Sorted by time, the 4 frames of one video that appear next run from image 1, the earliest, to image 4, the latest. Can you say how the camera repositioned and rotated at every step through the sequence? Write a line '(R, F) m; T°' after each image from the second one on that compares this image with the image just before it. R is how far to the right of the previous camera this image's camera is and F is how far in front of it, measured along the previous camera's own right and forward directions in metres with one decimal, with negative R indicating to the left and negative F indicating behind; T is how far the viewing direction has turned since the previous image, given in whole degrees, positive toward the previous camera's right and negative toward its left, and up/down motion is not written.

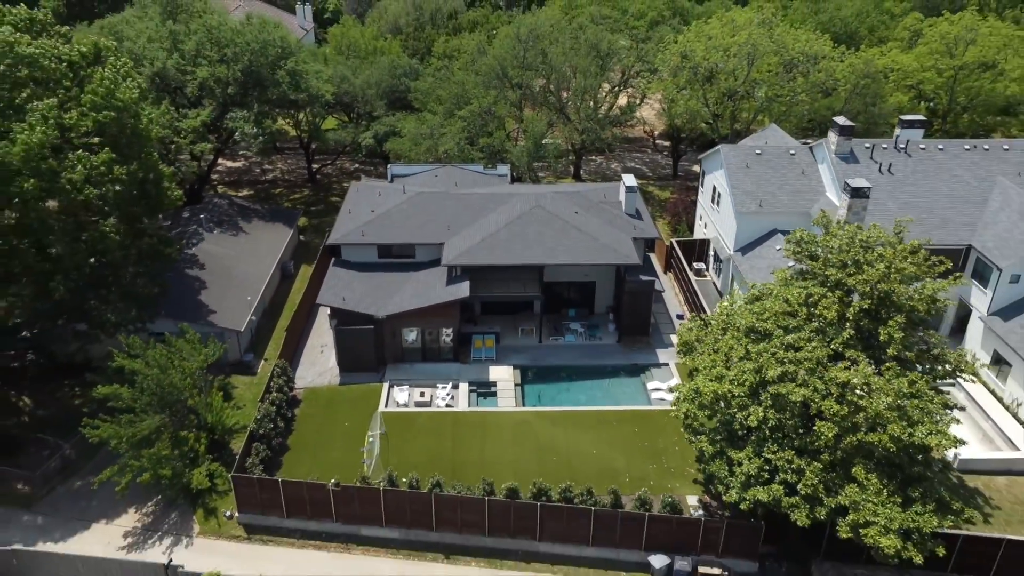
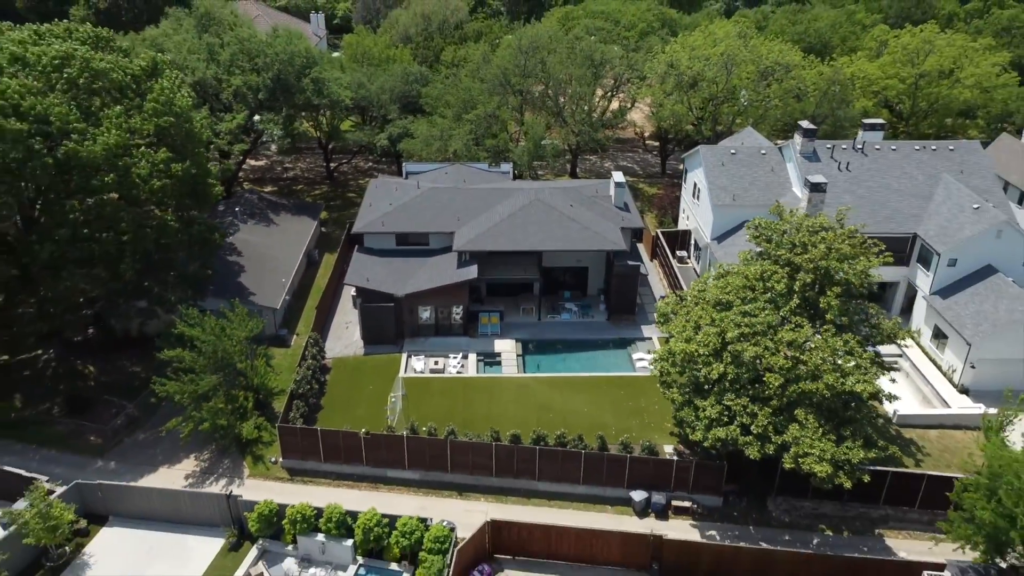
(-0.1, -4.9) m; 0°
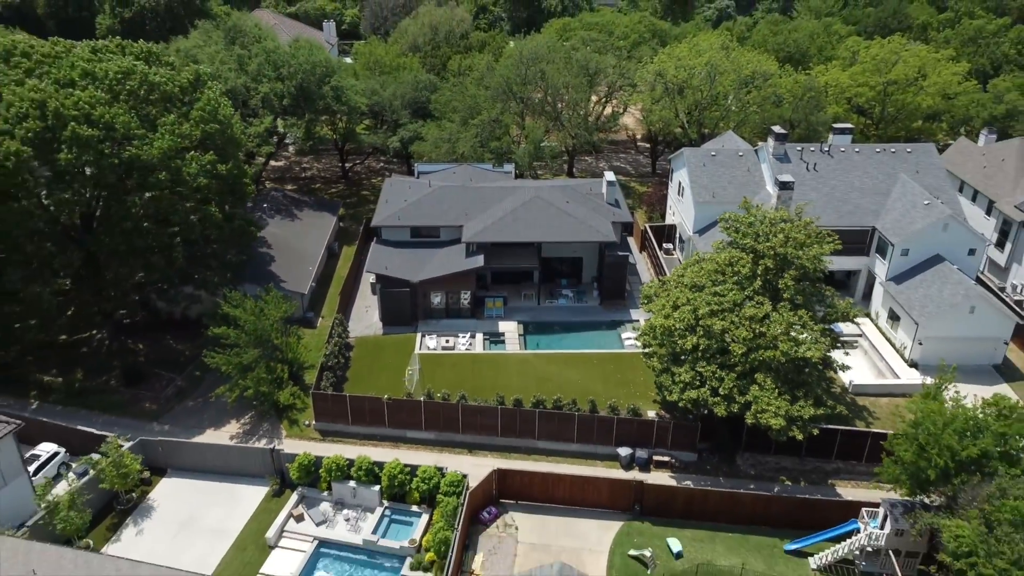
(-0.1, -4.8) m; 0°
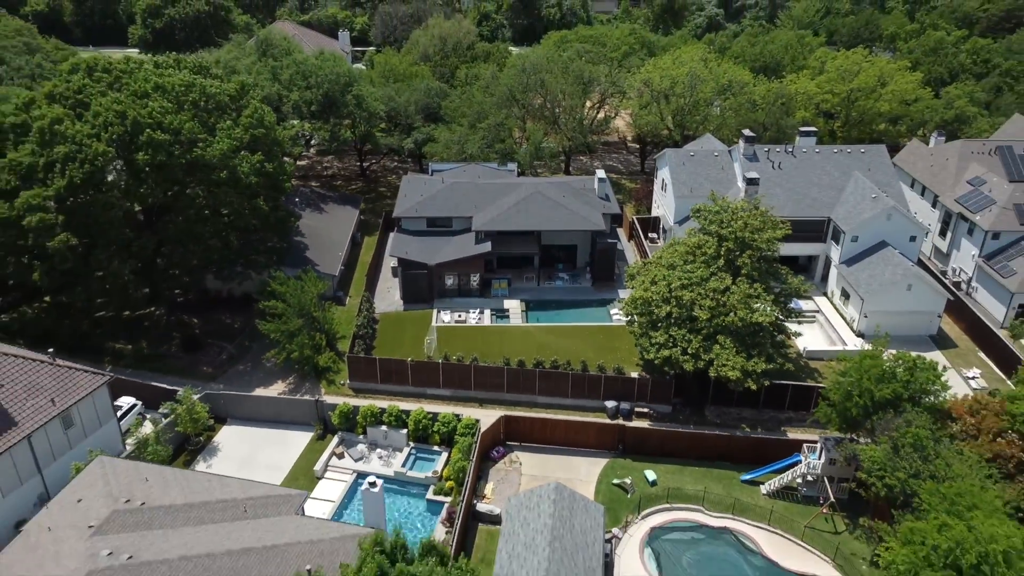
(-0.2, -6.7) m; 0°
